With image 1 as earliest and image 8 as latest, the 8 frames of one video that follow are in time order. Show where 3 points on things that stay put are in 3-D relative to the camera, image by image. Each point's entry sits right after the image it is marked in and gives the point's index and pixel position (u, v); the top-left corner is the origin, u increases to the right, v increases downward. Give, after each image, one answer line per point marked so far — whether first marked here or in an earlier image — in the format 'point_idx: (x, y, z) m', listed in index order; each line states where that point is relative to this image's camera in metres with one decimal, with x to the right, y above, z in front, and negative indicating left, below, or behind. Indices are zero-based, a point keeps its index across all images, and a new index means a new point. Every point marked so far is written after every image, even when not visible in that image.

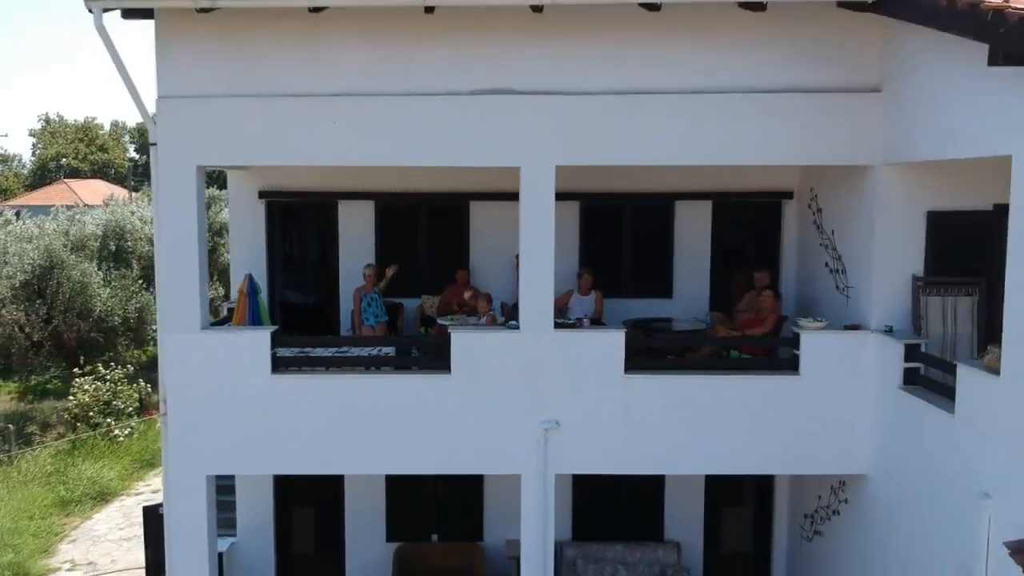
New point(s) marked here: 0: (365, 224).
0: (-1.7, +0.7, +10.9) m
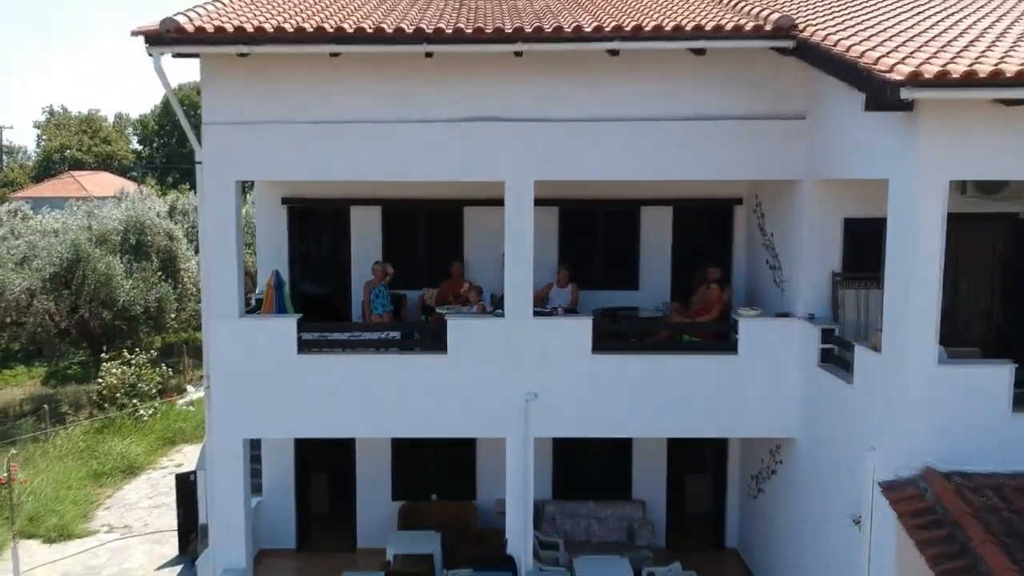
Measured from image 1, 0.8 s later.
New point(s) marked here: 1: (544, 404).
0: (-1.8, +0.8, +12.5) m
1: (+0.3, -1.3, +10.1) m
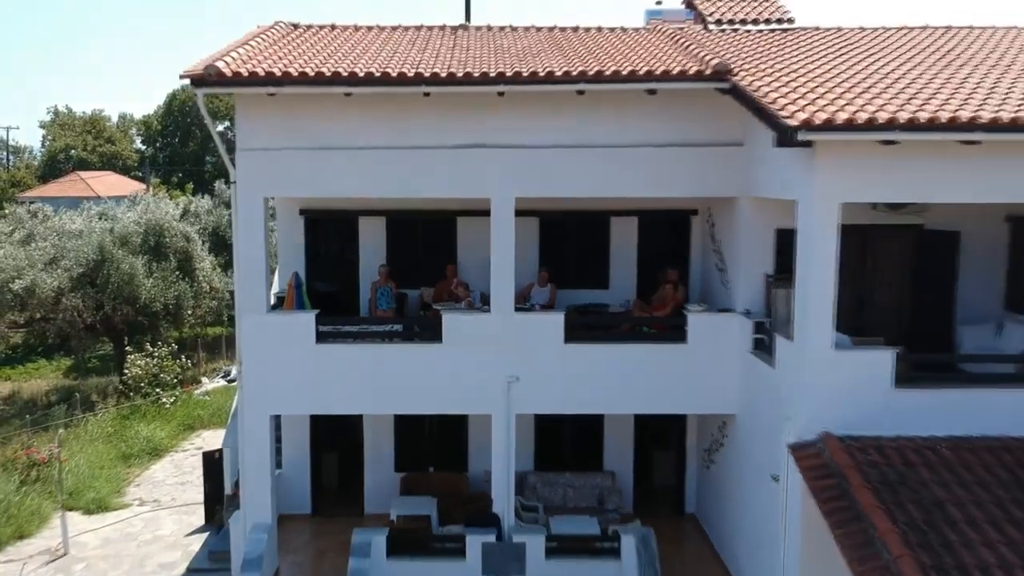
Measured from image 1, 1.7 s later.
0: (-2.0, +0.8, +14.4) m
1: (+0.2, -1.2, +12.0) m
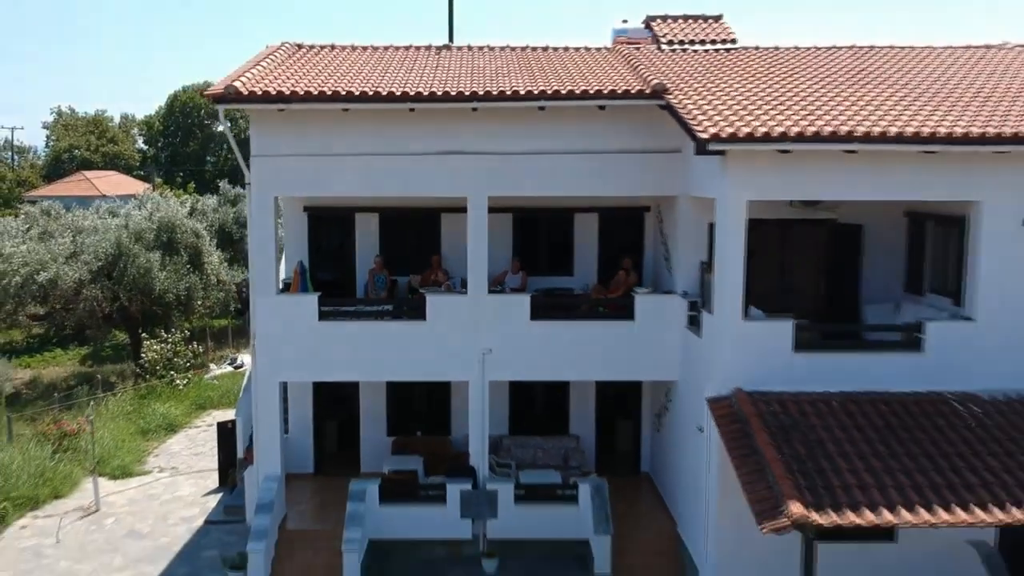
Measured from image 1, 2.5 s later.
0: (-2.4, +1.1, +16.5) m
1: (-0.2, -1.0, +14.1) m
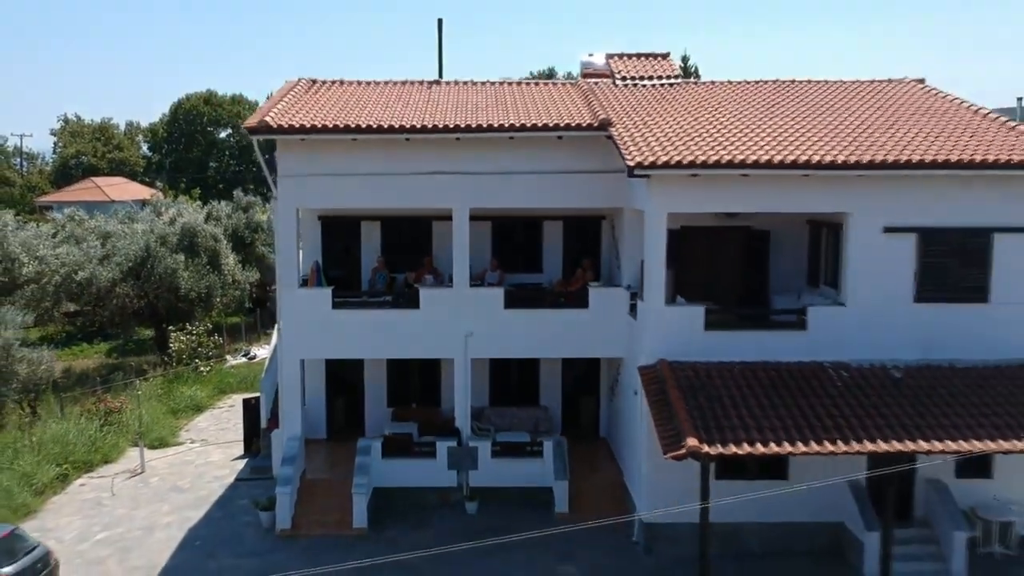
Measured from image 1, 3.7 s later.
0: (-2.9, +1.1, +19.8) m
1: (-0.7, -0.9, +17.4) m
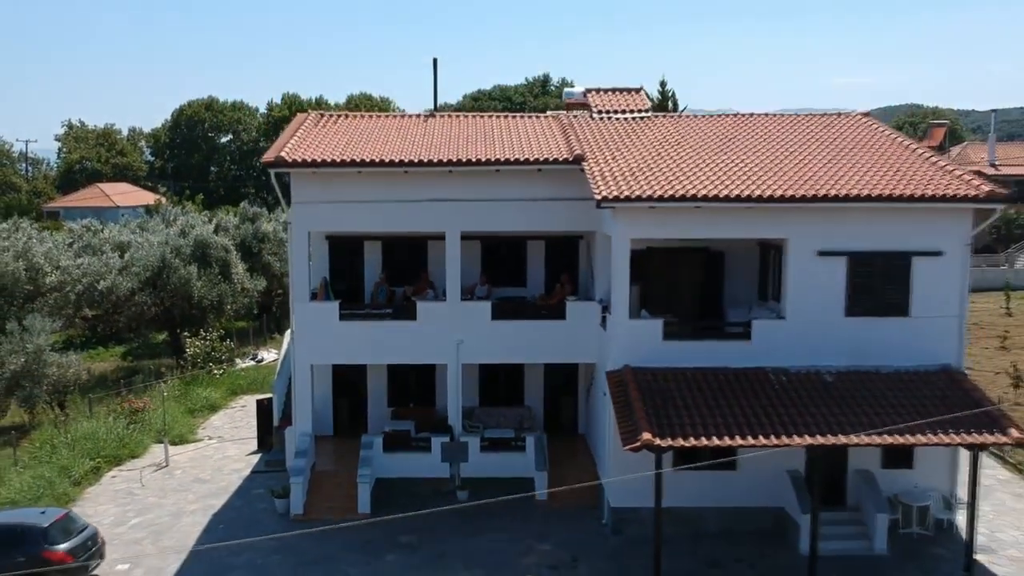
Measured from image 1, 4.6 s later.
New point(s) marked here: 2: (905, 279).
0: (-3.2, +0.9, +22.1) m
1: (-1.0, -1.2, +19.7) m
2: (+7.2, +0.2, +17.2) m
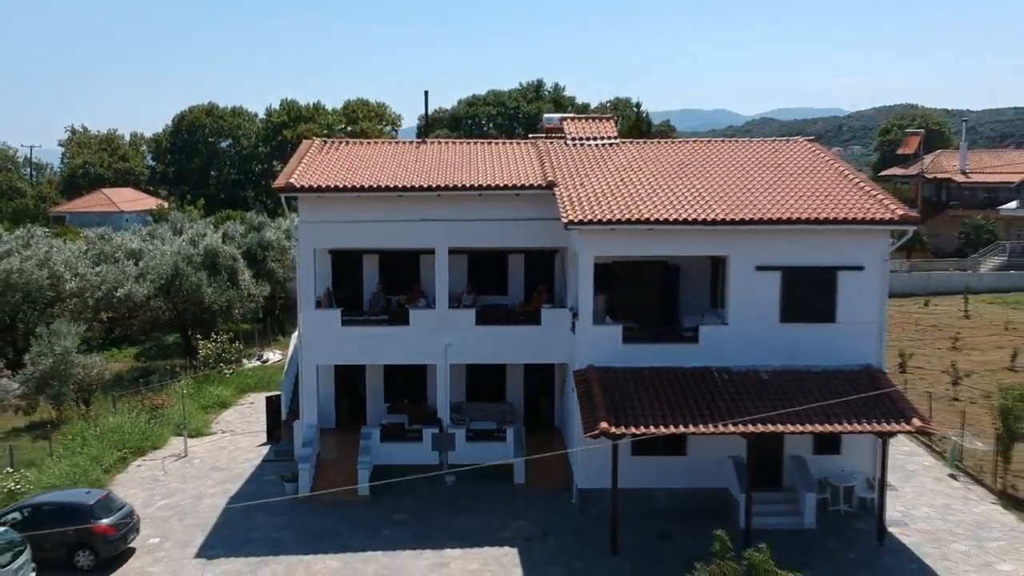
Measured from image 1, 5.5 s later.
0: (-3.6, +0.6, +24.7) m
1: (-1.4, -1.4, +22.3) m
2: (+6.8, 0.0, +19.9) m
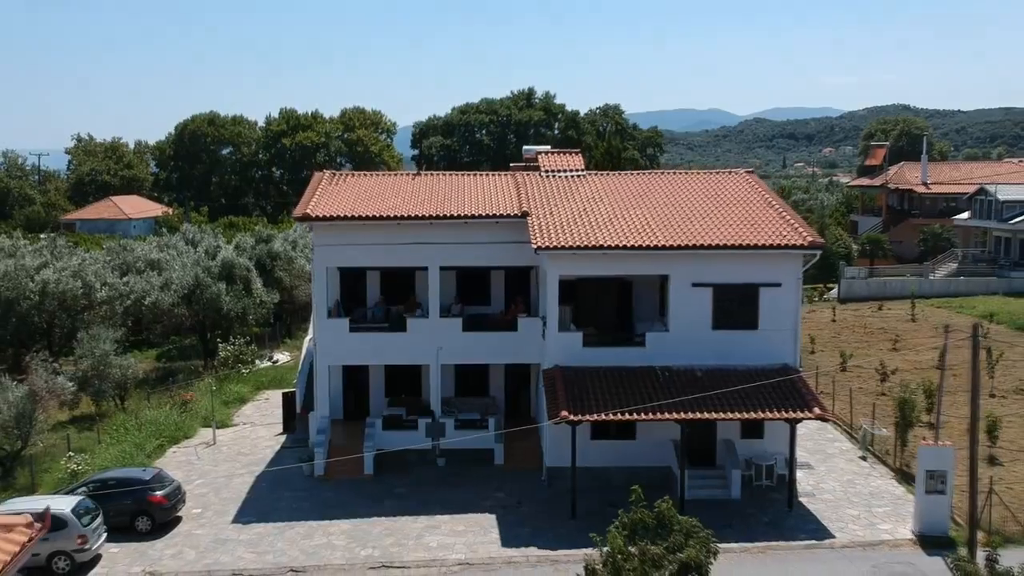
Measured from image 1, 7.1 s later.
0: (-4.2, +0.3, +28.9) m
1: (-1.9, -1.8, +26.5) m
2: (+6.2, -0.4, +24.2) m
